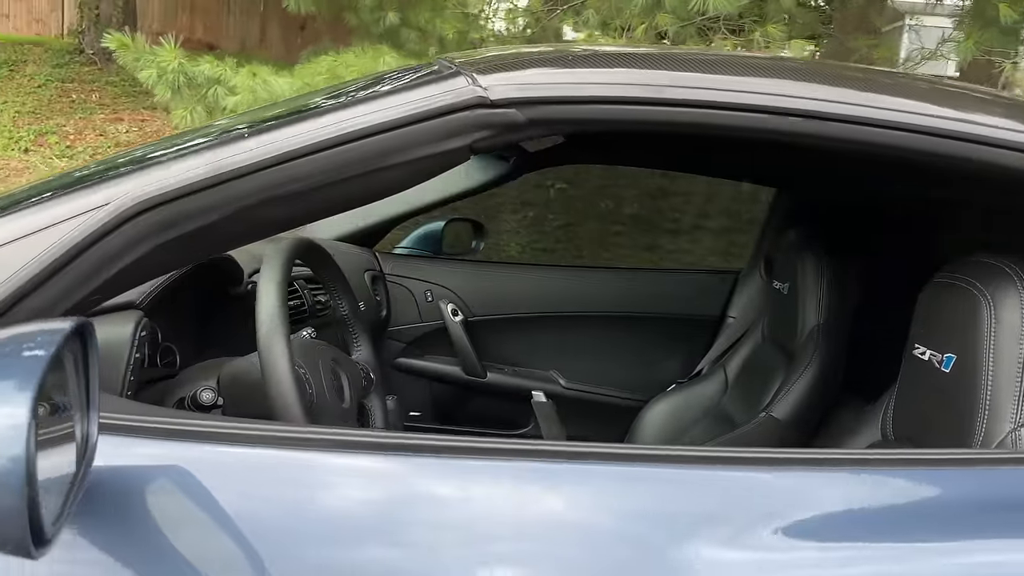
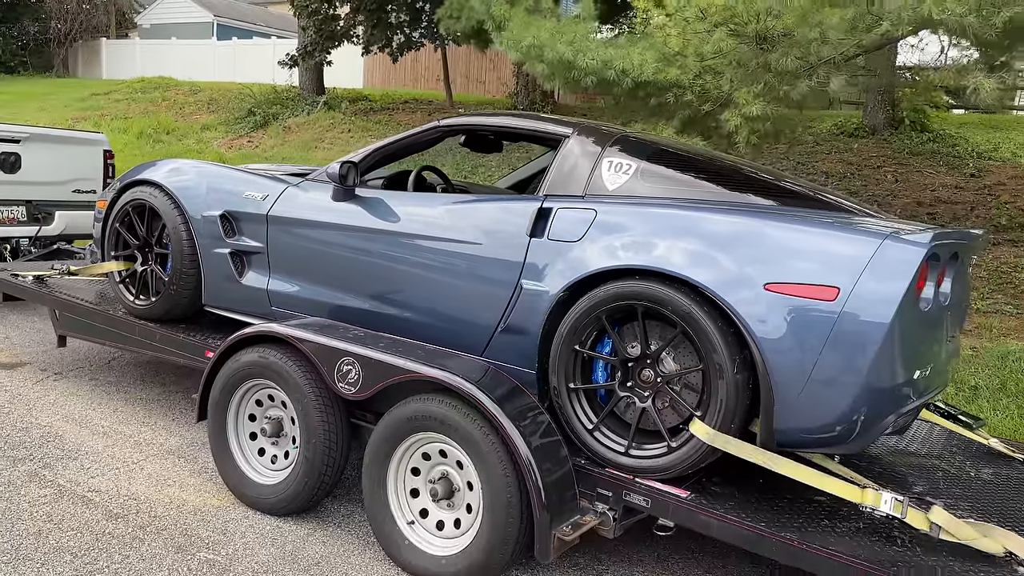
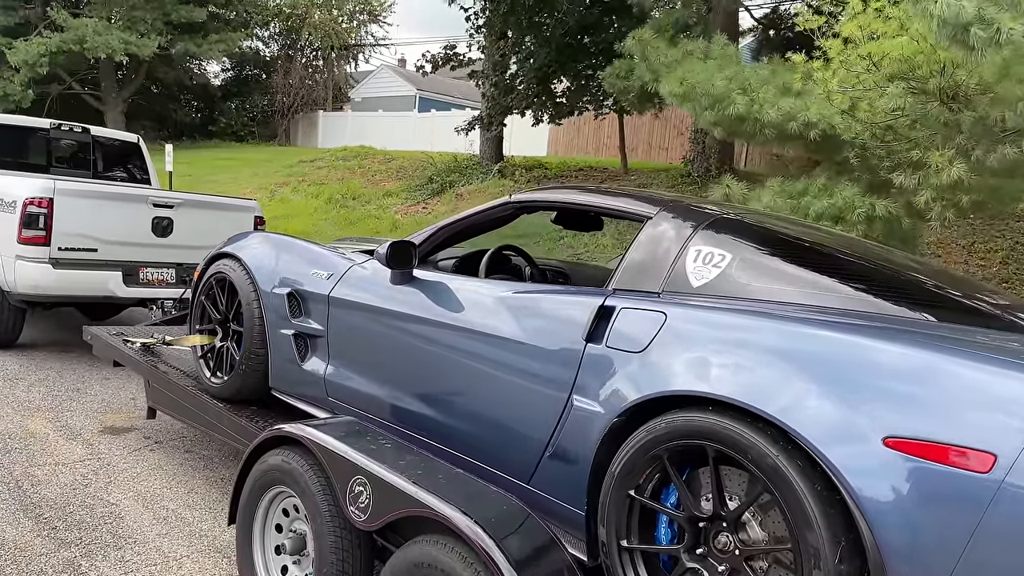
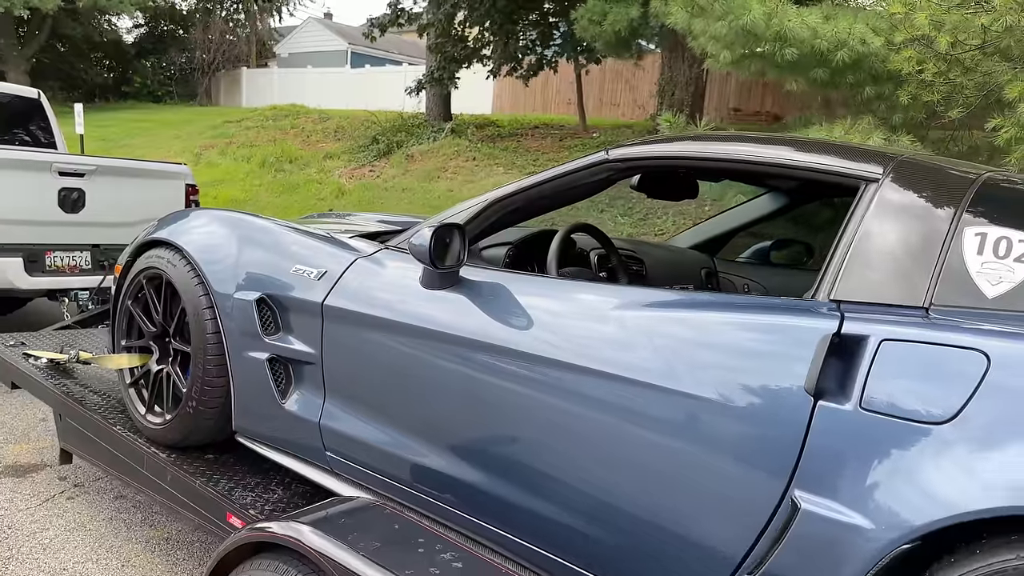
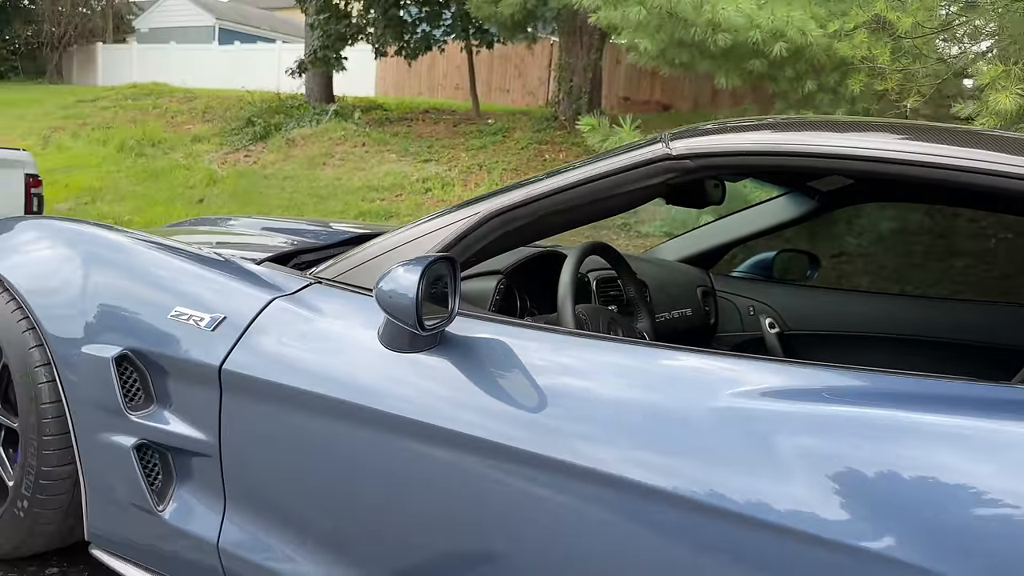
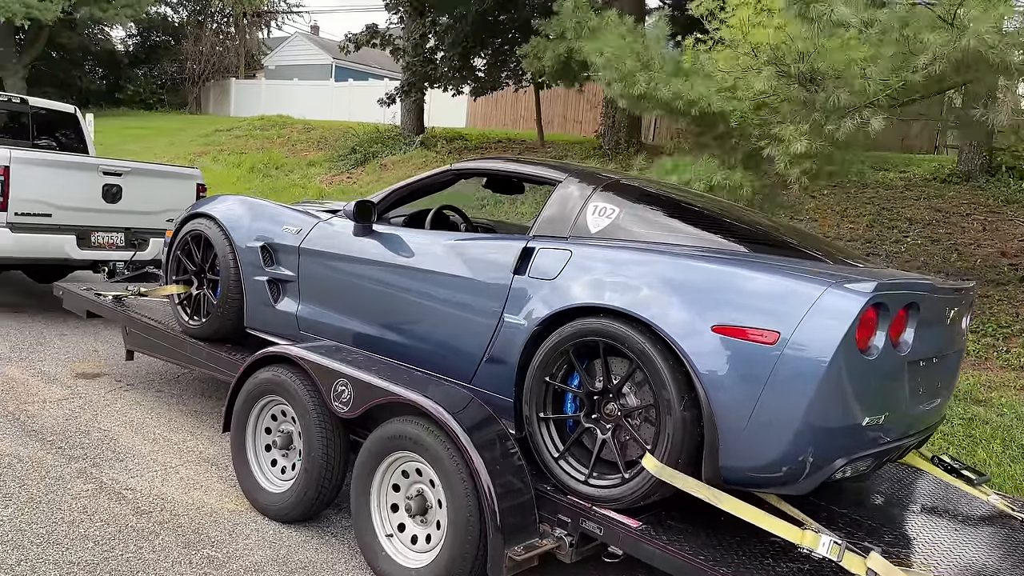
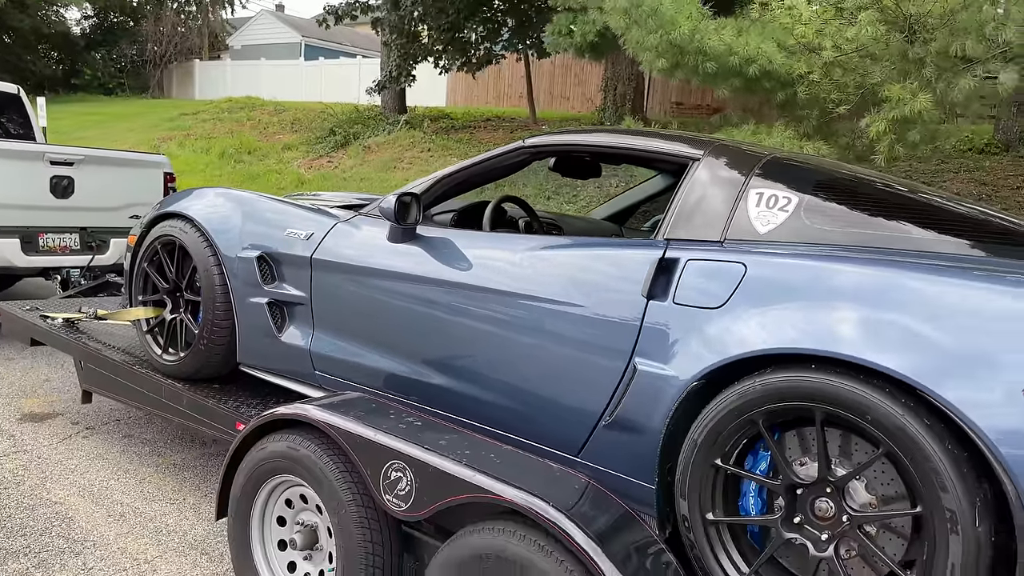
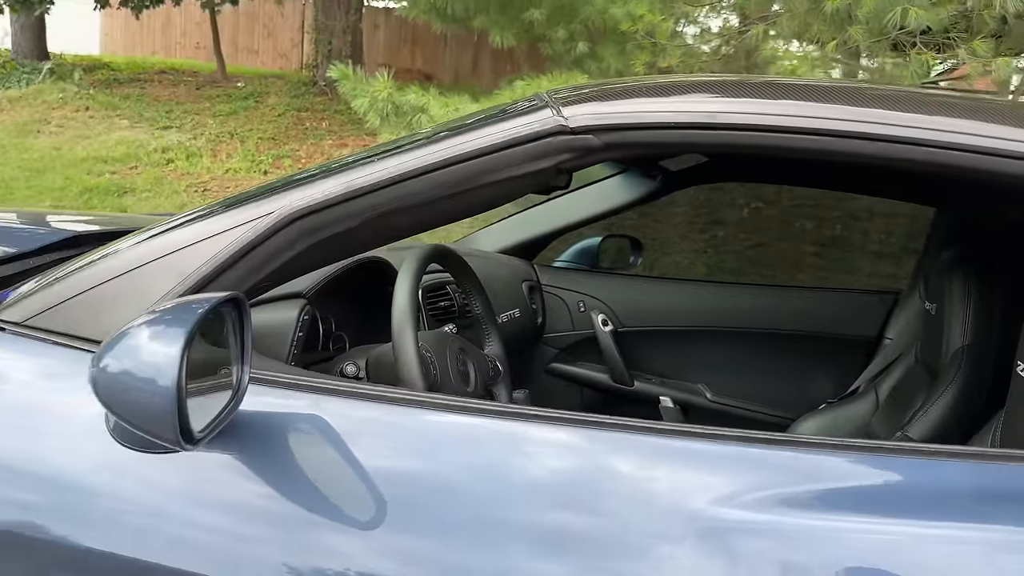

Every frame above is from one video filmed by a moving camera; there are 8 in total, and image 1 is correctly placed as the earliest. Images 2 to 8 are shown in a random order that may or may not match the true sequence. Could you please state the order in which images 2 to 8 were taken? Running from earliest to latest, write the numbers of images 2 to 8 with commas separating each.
8, 5, 4, 7, 2, 6, 3
